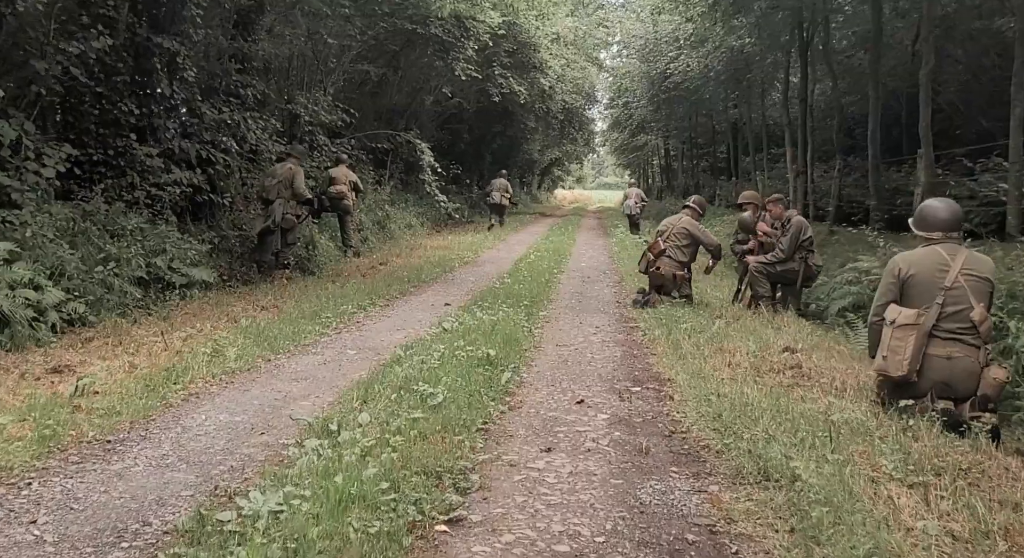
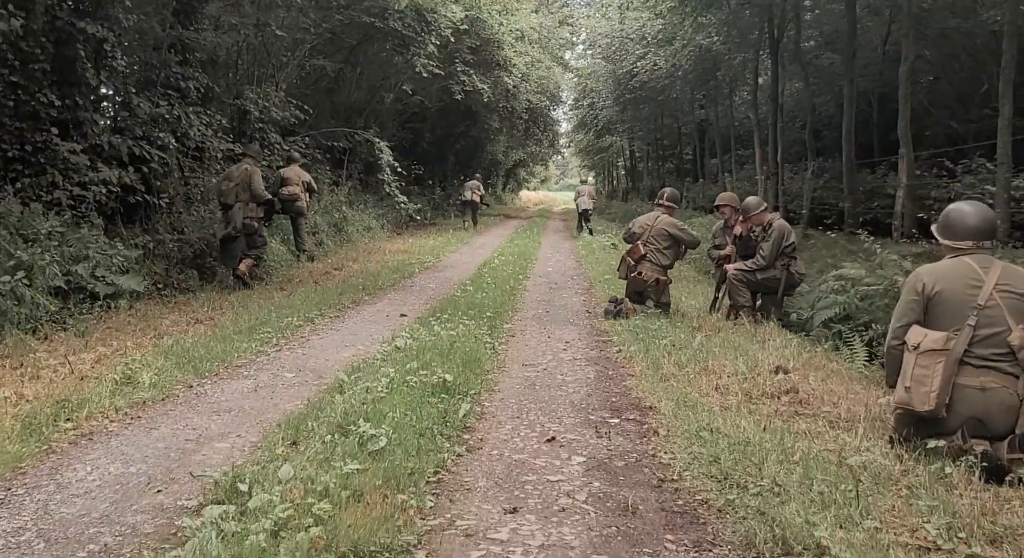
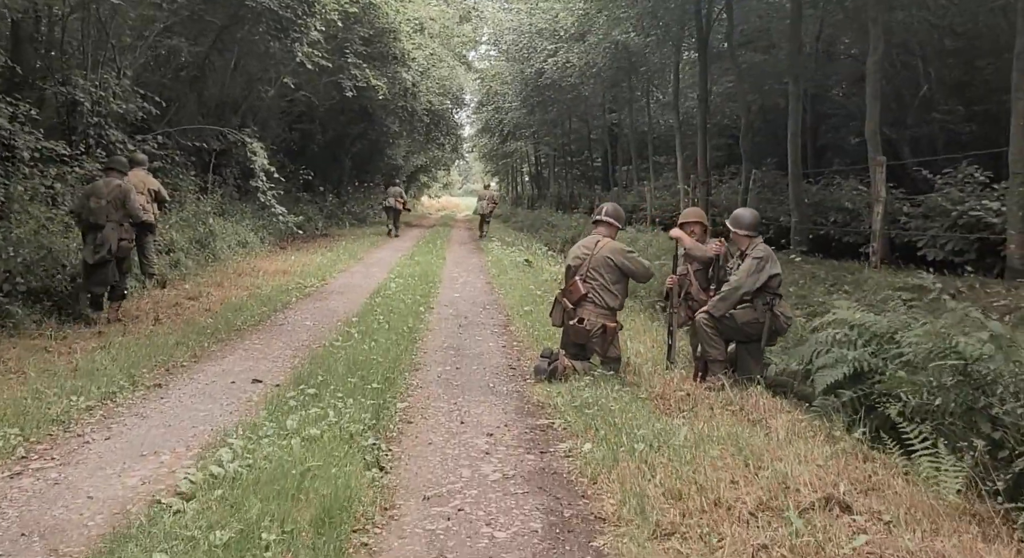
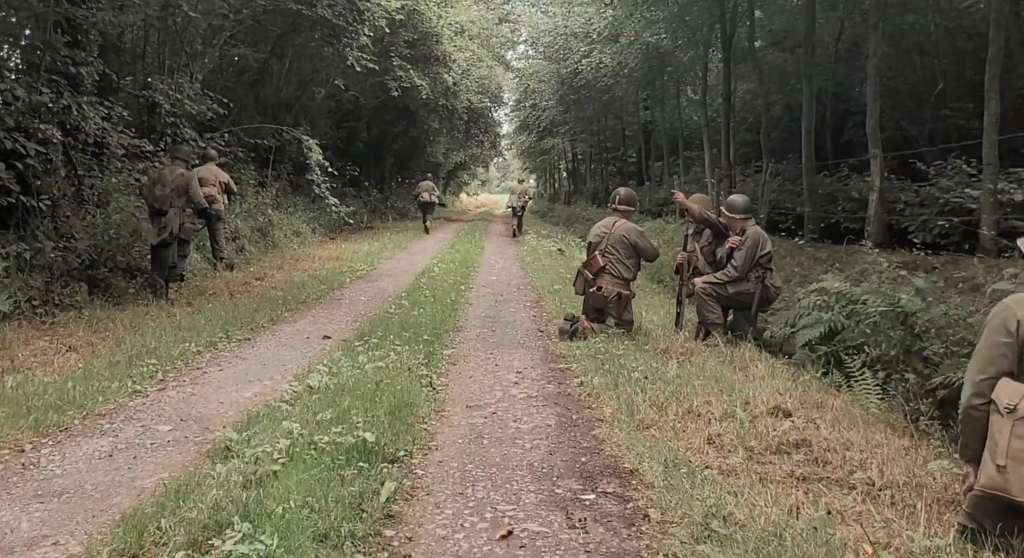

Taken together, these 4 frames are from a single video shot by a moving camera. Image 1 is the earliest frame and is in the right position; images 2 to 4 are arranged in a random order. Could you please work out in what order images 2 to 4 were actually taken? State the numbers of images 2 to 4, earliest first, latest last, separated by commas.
2, 4, 3
